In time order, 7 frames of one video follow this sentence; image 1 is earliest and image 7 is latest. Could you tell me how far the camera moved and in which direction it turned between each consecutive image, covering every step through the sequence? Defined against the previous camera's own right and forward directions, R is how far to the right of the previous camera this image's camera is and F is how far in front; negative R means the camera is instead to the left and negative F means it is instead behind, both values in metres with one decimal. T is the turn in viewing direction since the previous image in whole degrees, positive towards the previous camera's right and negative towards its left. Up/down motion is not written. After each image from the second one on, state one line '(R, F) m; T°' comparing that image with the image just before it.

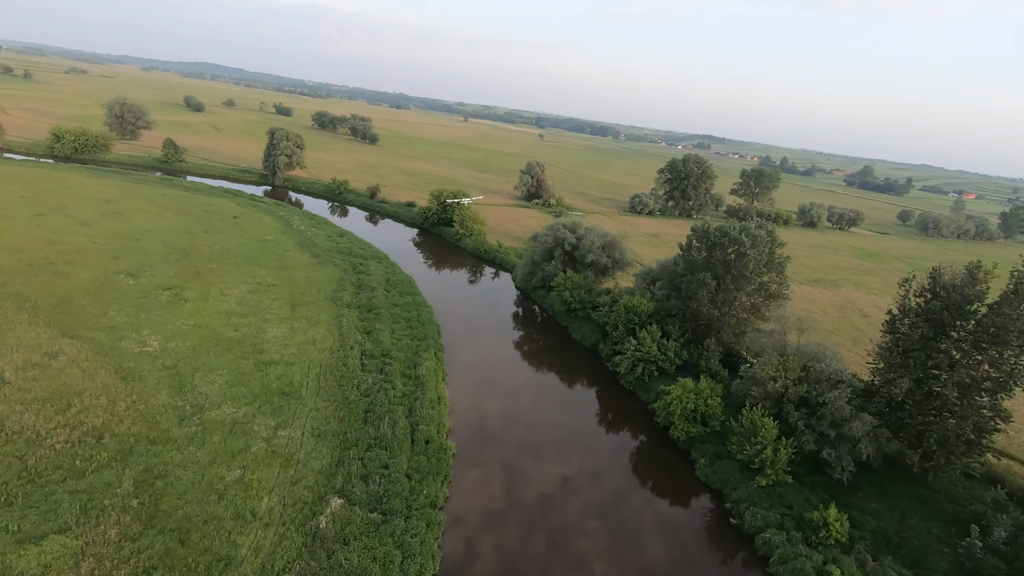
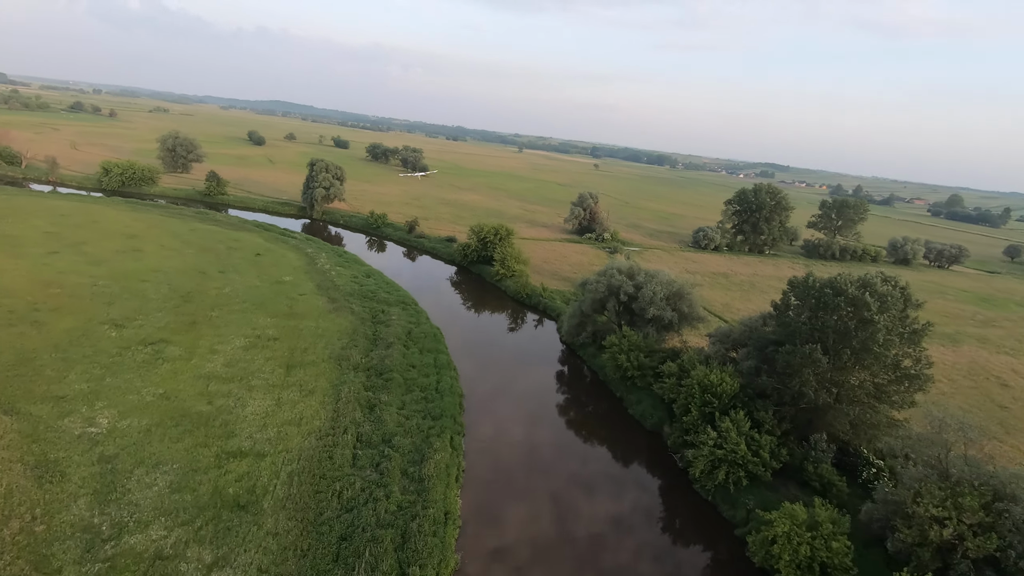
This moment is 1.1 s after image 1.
(+0.5, +5.1) m; -6°
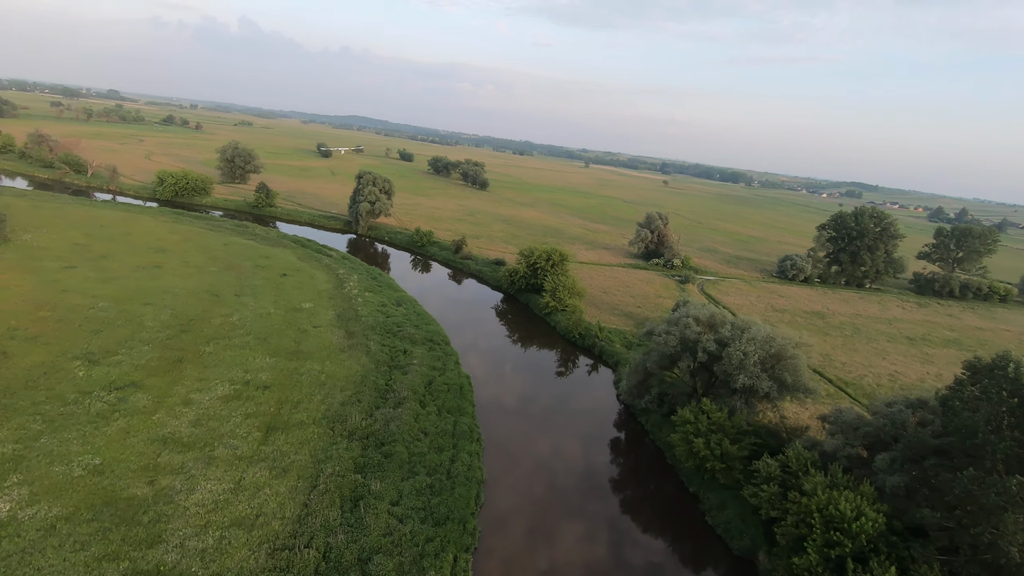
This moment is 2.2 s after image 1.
(+0.6, +5.3) m; -7°
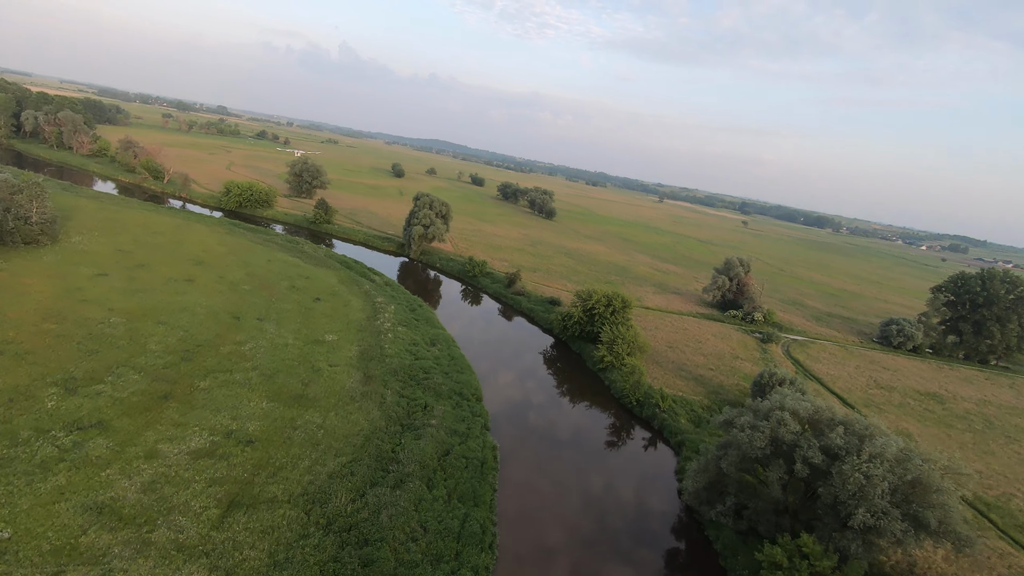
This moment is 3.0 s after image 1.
(+0.6, +4.1) m; -7°
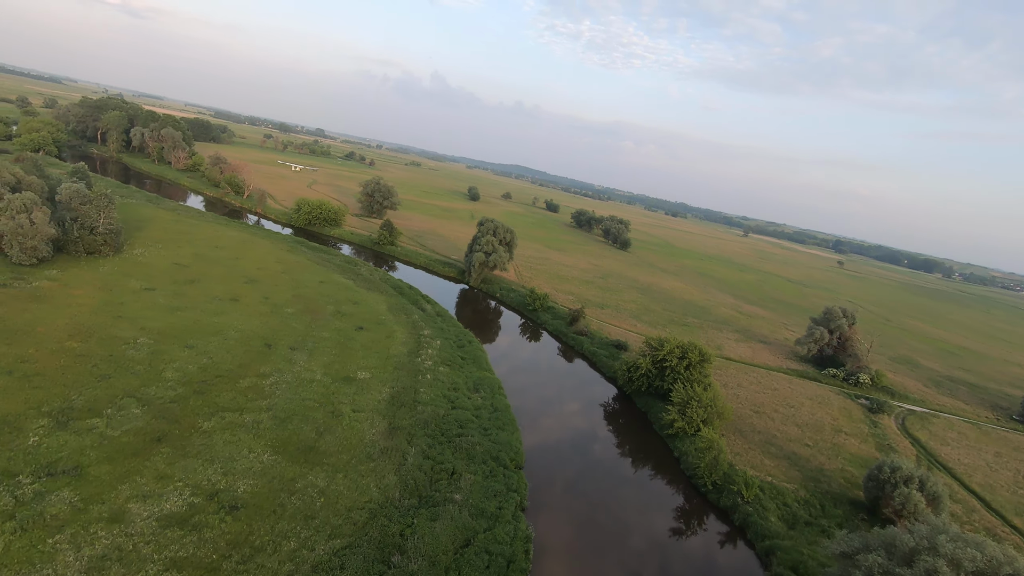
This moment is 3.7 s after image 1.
(+0.6, +3.5) m; -8°
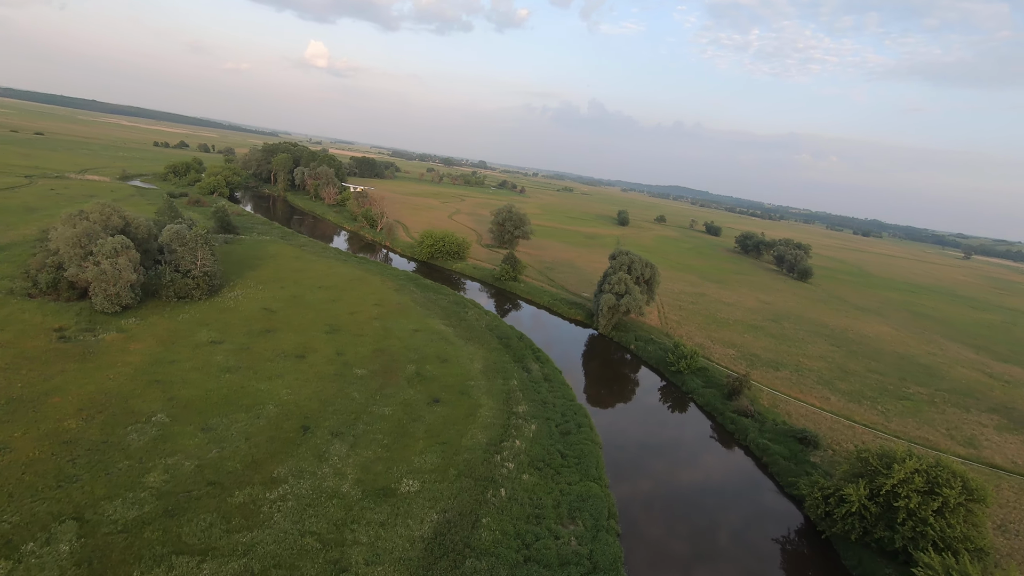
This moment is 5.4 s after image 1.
(+1.2, +8.2) m; -16°
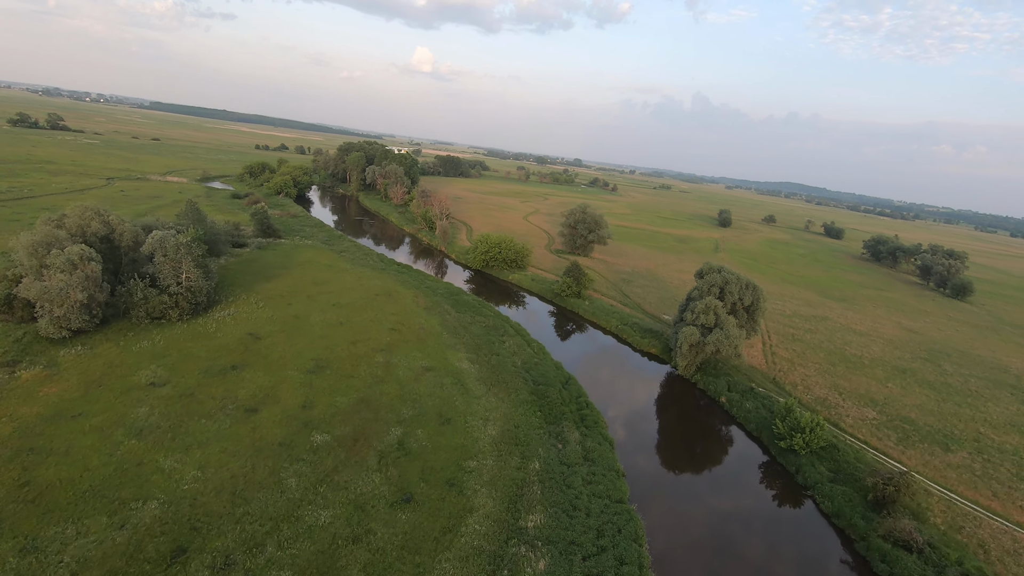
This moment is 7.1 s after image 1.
(+2.3, +8.1) m; -10°
